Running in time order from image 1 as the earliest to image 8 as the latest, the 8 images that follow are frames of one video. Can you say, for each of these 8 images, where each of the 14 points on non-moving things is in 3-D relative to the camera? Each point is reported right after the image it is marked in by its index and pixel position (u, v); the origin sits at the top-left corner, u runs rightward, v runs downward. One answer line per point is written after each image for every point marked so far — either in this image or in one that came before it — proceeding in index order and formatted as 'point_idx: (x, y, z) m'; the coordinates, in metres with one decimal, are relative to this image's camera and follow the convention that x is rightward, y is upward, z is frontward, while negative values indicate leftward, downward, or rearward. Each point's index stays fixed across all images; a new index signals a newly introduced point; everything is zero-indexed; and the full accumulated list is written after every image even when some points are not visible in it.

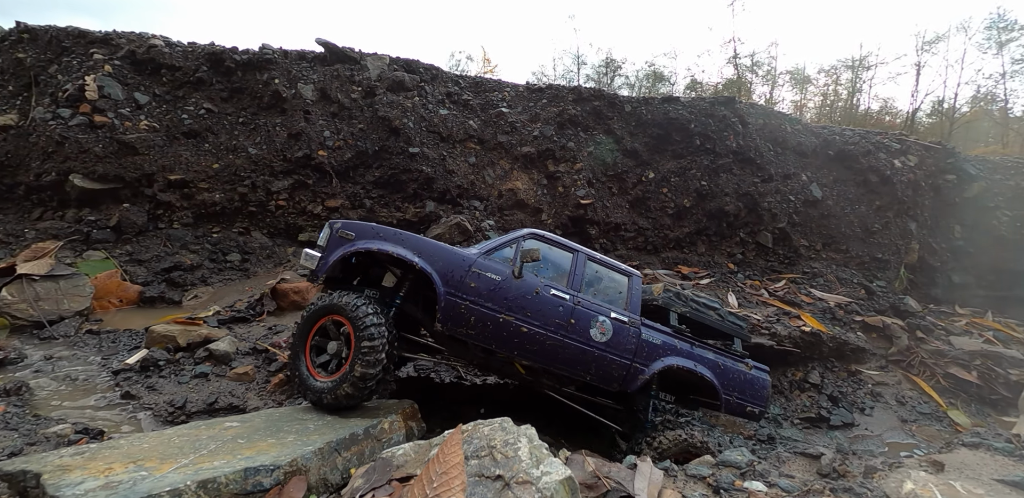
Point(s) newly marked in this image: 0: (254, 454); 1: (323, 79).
0: (-1.2, -0.9, +2.2) m
1: (-3.2, +2.8, +7.4) m
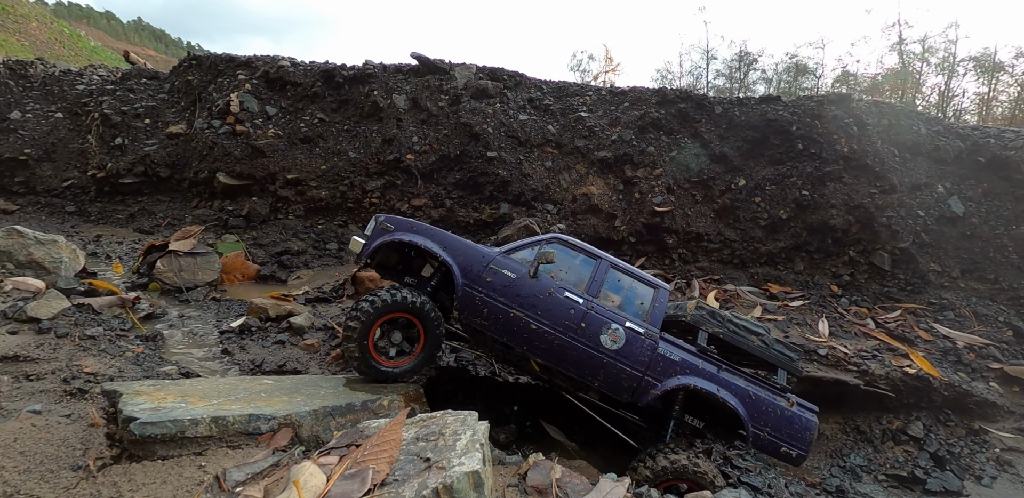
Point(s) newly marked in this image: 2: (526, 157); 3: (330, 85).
0: (-1.5, -0.9, +2.6) m
1: (-1.8, +2.9, +8.2) m
2: (+0.2, +1.6, +7.9) m
3: (-3.4, +3.0, +8.3) m
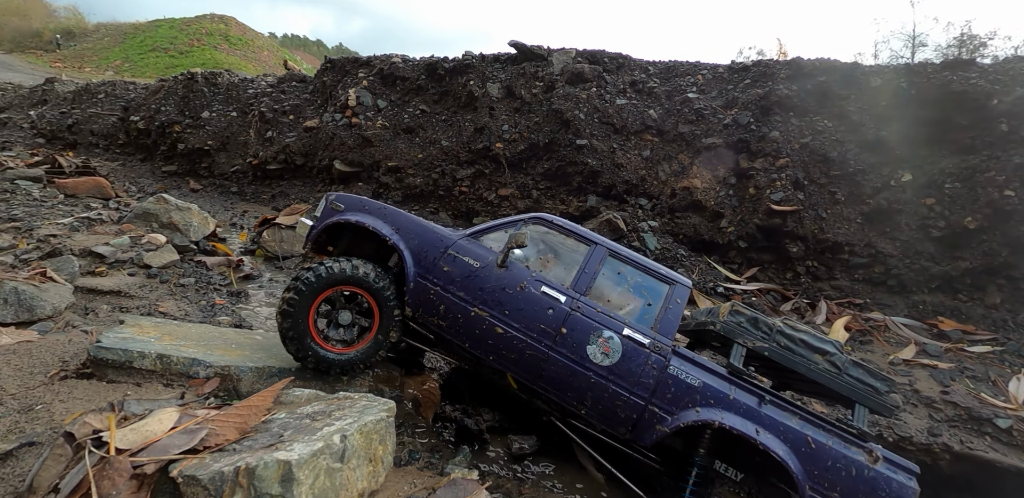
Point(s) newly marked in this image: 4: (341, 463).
0: (-1.7, -0.6, +2.7) m
1: (0.0, +3.1, +8.0) m
2: (+1.7, +1.7, +7.1) m
3: (-1.5, +3.3, +8.7) m
4: (-0.7, -0.8, +1.8) m
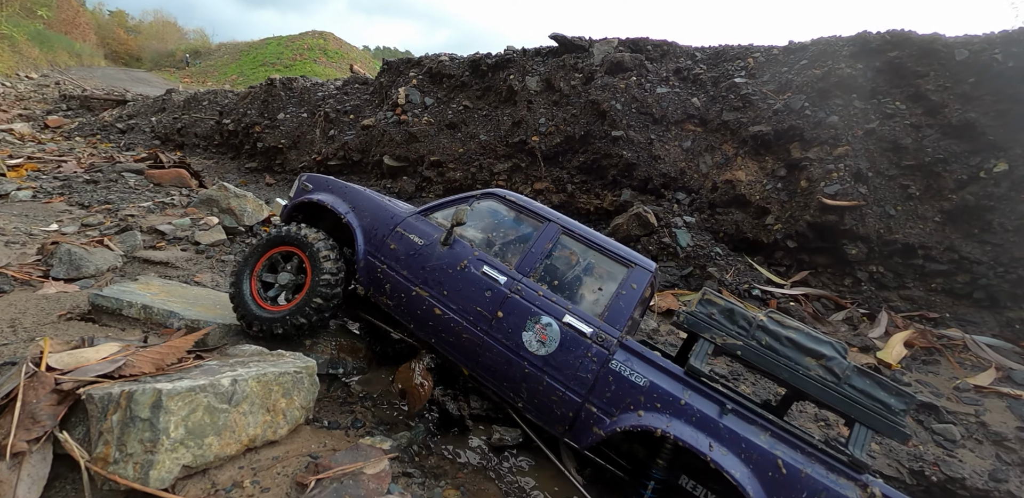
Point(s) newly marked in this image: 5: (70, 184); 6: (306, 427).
0: (-2.0, -0.4, +2.9) m
1: (+0.7, +3.1, +7.9) m
2: (+2.2, +1.7, +6.8) m
3: (-0.7, +3.4, +8.8) m
4: (-1.1, -0.6, +1.8) m
5: (-7.2, +1.1, +7.4) m
6: (-1.0, -0.9, +2.2) m
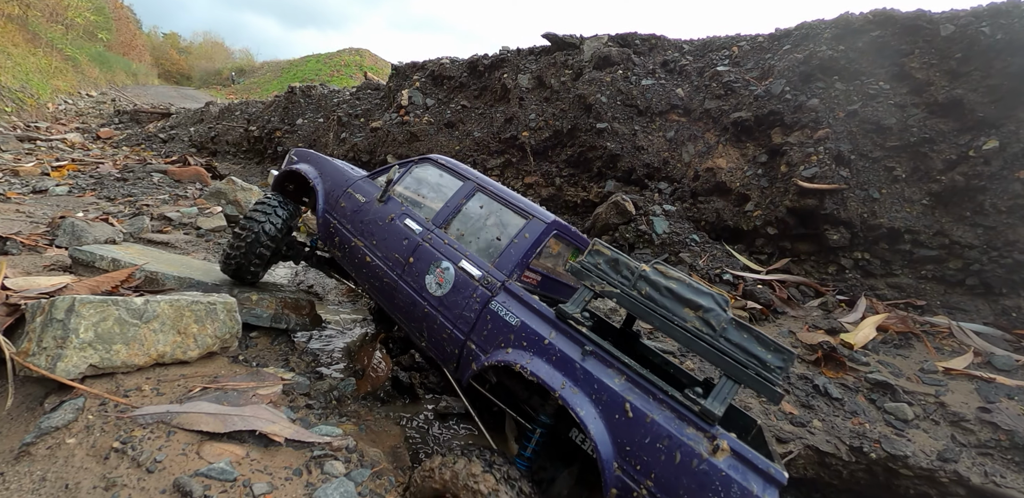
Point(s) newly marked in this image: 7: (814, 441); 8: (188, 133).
0: (-2.5, -0.1, +3.2) m
1: (+0.5, +3.3, +8.1) m
2: (+2.0, +1.8, +6.8) m
3: (-0.7, +3.5, +9.1) m
4: (-1.7, -0.3, +2.1) m
5: (-7.4, +1.2, +8.2) m
6: (-1.6, -0.6, +2.5) m
7: (+2.1, -1.3, +3.1) m
8: (-10.7, +3.8, +14.9) m
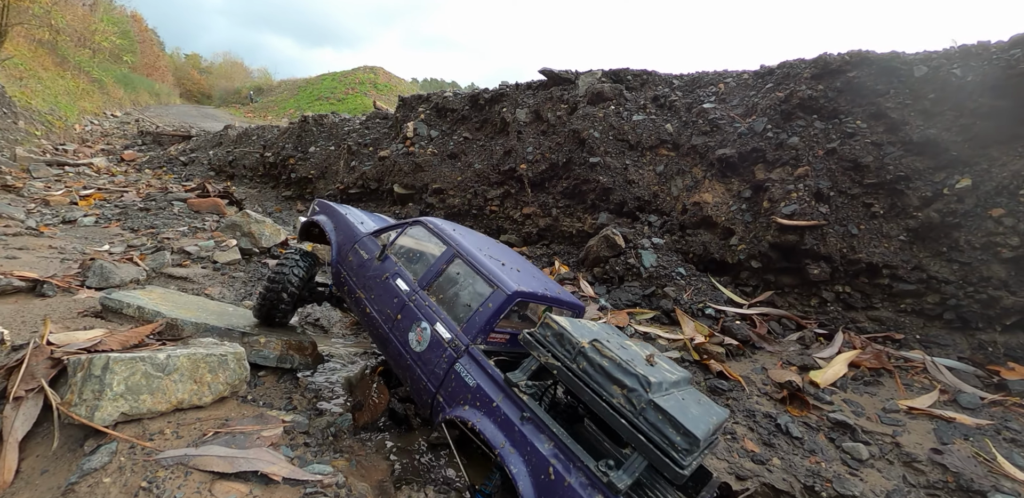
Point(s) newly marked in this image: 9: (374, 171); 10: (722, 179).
0: (-2.7, -0.5, +3.6) m
1: (+0.5, +2.8, +8.5) m
2: (+1.9, +1.4, +7.2) m
3: (-0.7, +3.0, +9.6) m
4: (-1.9, -0.7, +2.5) m
5: (-7.4, +0.7, +8.7) m
6: (-1.8, -0.9, +2.8) m
7: (+1.9, -1.7, +3.3) m
8: (-10.5, +3.1, +15.6) m
9: (-3.2, +1.8, +10.5) m
10: (+3.0, +1.0, +6.4) m
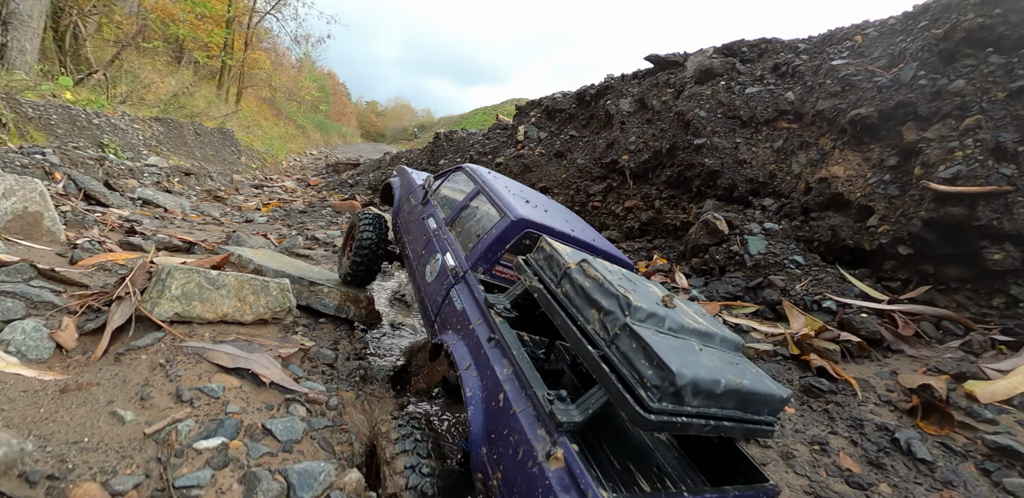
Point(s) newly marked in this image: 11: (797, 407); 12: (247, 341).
0: (-2.3, -0.1, +4.2) m
1: (+2.4, +2.8, +8.1) m
2: (+3.2, +1.5, +6.3) m
3: (+1.5, +3.0, +9.4) m
4: (-1.9, -0.2, +2.9) m
5: (-5.2, +0.8, +10.6) m
6: (-1.6, -0.5, +3.2) m
7: (+2.0, -1.4, +2.5) m
8: (-6.0, +2.9, +18.2) m
9: (-0.6, +1.8, +11.1) m
10: (+4.0, +1.1, +5.2) m
11: (+2.1, -1.1, +3.3) m
12: (-1.6, -0.6, +2.9) m
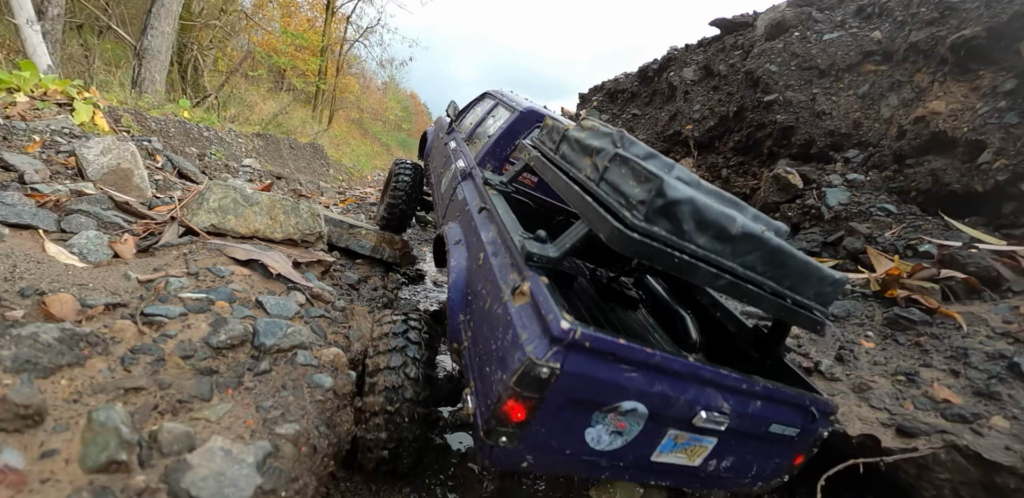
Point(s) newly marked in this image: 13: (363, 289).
0: (-1.9, +0.3, +4.4) m
1: (+3.3, +3.2, +7.5) m
2: (+3.9, +1.9, +5.6) m
3: (+2.7, +3.3, +9.0) m
4: (-1.8, +0.3, +3.0) m
5: (-3.7, +1.1, +11.2) m
6: (-1.5, 0.0, +3.3) m
7: (+2.0, -0.8, +1.9) m
8: (-3.2, +2.9, +19.0) m
9: (+0.9, +2.0, +10.9) m
10: (+4.4, +1.6, +4.4) m
11: (+2.2, -0.6, +2.7) m
12: (-1.5, 0.0, +3.0) m
13: (-1.0, -0.3, +3.2) m
